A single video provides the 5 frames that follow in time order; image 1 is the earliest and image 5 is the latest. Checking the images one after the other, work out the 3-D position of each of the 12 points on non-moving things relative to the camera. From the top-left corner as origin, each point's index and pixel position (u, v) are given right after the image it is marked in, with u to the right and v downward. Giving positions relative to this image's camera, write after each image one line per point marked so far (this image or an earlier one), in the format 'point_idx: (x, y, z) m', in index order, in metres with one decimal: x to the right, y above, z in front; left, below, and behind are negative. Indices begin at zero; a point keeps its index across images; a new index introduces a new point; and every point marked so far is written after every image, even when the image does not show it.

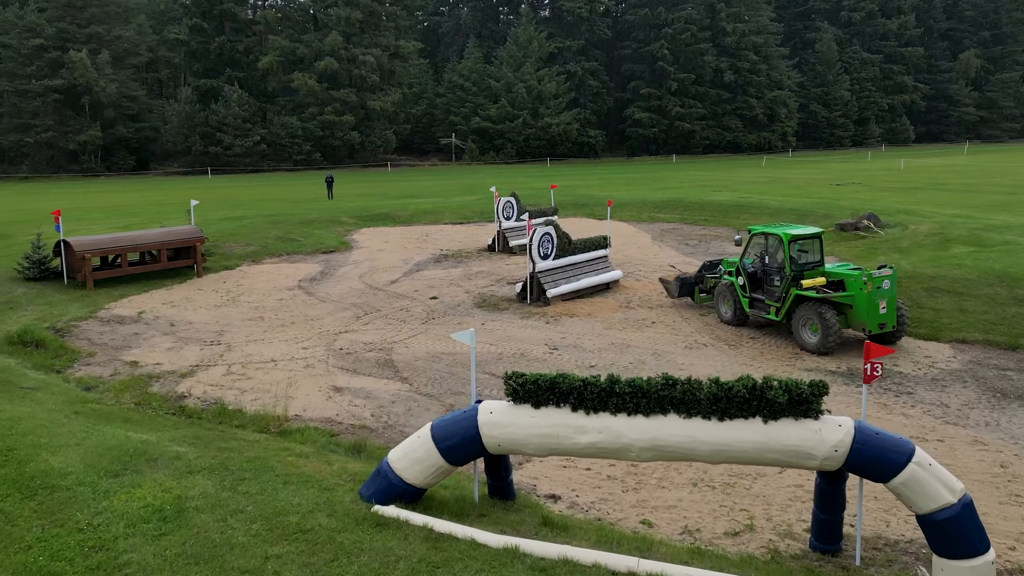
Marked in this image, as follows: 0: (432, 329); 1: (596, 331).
0: (-1.5, -0.8, +14.2) m
1: (+1.5, -0.8, +13.9) m
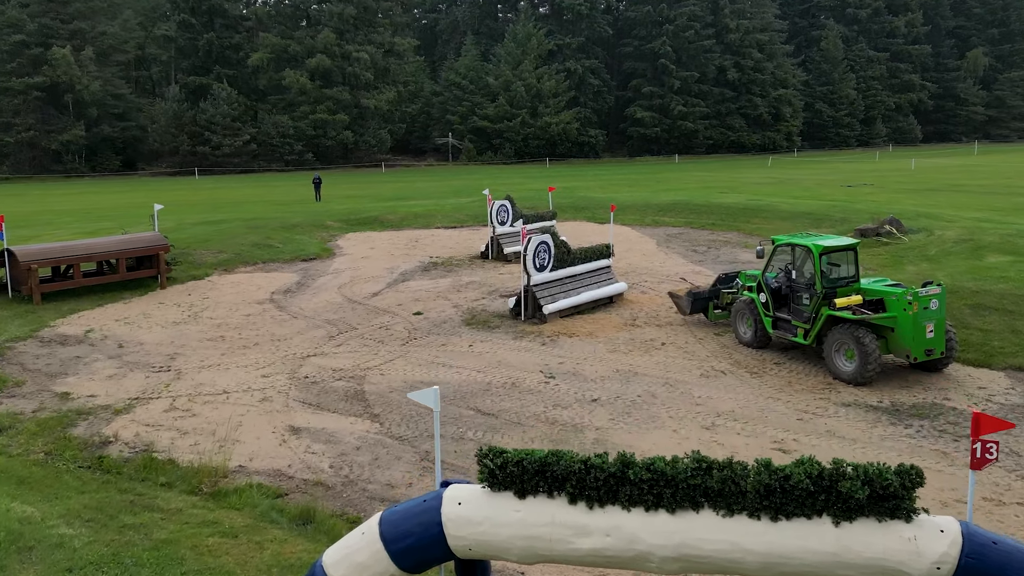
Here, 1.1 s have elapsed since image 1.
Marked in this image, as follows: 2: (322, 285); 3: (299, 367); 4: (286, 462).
0: (-1.6, -1.1, +12.5) m
1: (+1.4, -1.1, +12.2) m
2: (-4.4, +0.1, +17.9) m
3: (-3.3, -1.2, +11.8) m
4: (-2.5, -1.9, +8.5) m
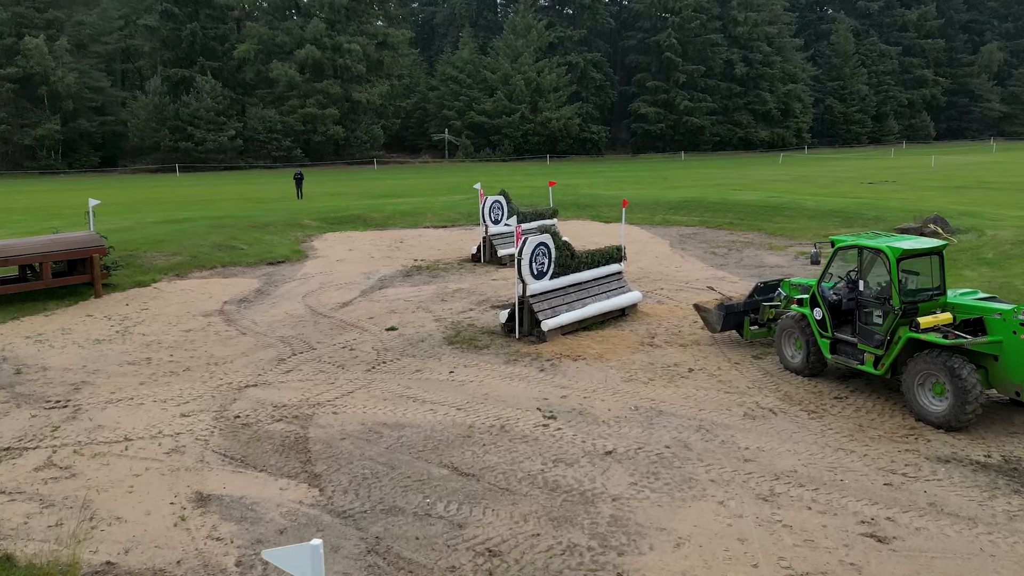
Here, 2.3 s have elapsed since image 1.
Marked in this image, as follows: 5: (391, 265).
0: (-1.8, -1.2, +10.0) m
1: (+1.3, -1.2, +9.7) m
2: (-4.6, -0.1, +15.4) m
3: (-3.4, -1.4, +9.3) m
4: (-2.6, -2.1, +6.0) m
5: (-2.9, +0.5, +18.2) m
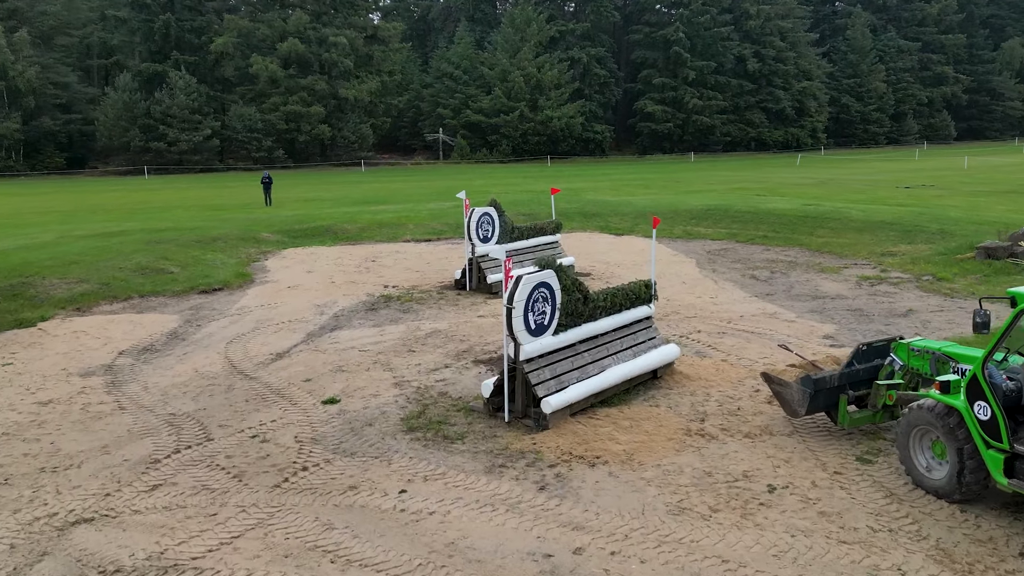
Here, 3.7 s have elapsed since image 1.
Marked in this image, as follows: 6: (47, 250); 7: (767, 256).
0: (-1.9, -1.9, +6.4) m
1: (+1.1, -1.9, +6.1) m
2: (-4.7, -0.8, +11.8) m
3: (-3.6, -2.0, +5.7) m
4: (-2.8, -2.7, +2.4) m
5: (-3.0, -0.1, +14.6) m
6: (-10.2, +0.8, +16.8) m
7: (+6.2, +0.8, +18.3) m
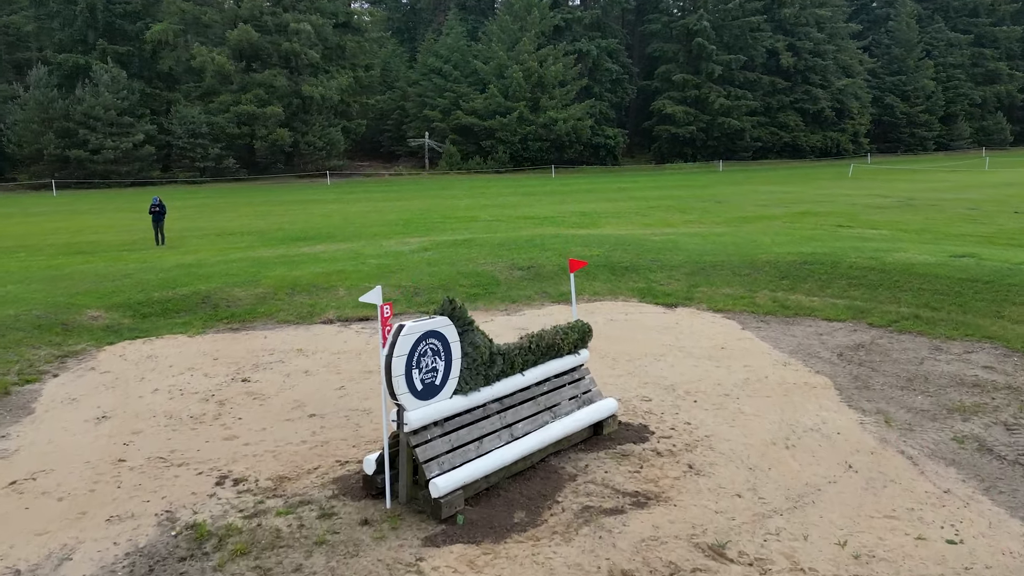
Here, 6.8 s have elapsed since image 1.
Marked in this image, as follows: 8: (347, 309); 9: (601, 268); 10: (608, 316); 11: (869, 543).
0: (-2.1, -3.7, -1.6) m
1: (+0.9, -3.7, -2.0) m
2: (-4.9, -2.6, +3.8) m
3: (-3.8, -3.8, -2.3) m
4: (-3.0, -4.5, -5.6) m
5: (-3.2, -1.9, +6.5) m
6: (-10.5, -1.0, +8.8) m
7: (+5.9, -1.0, +10.3) m
8: (-2.9, -0.3, +13.2) m
9: (+1.8, +0.4, +15.6) m
10: (+1.6, -0.5, +12.9) m
11: (+2.8, -2.0, +6.0) m
